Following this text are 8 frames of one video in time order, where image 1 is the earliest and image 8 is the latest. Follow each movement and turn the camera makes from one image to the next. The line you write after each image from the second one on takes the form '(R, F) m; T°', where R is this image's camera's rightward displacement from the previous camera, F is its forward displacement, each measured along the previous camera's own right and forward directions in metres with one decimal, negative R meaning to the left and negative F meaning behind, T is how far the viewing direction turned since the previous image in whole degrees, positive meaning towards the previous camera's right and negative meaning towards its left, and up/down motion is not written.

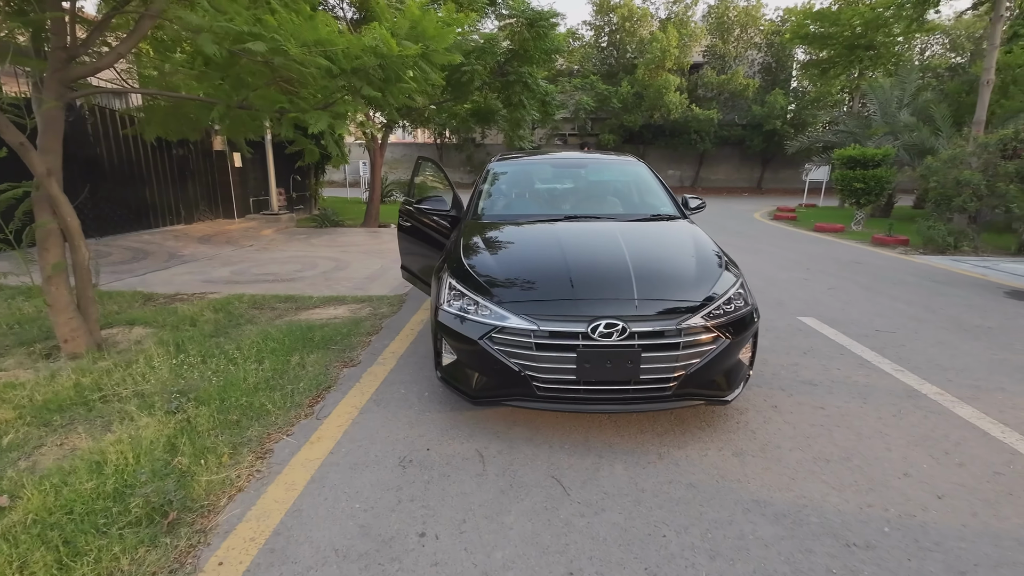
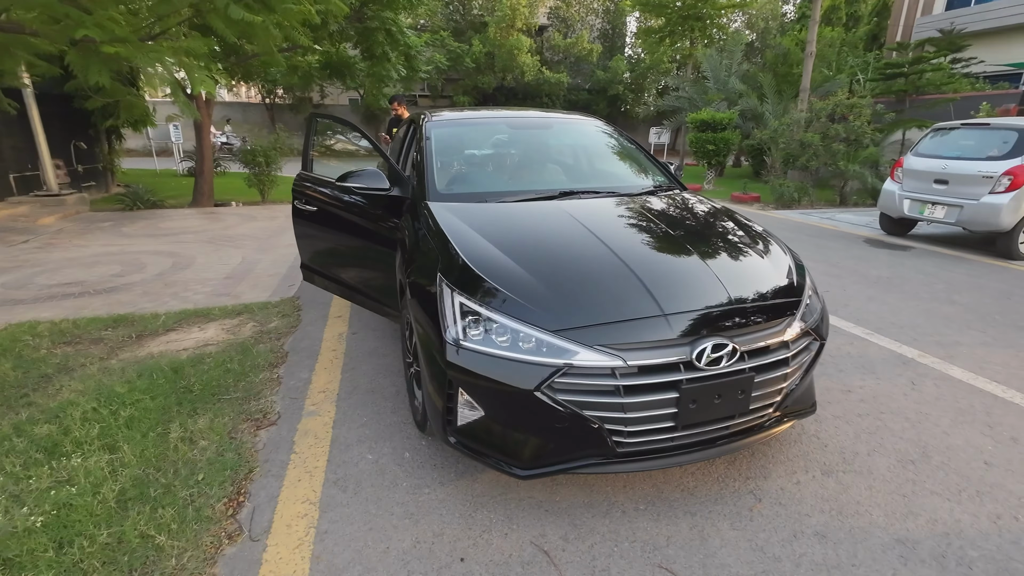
(-0.8, +1.1) m; +17°
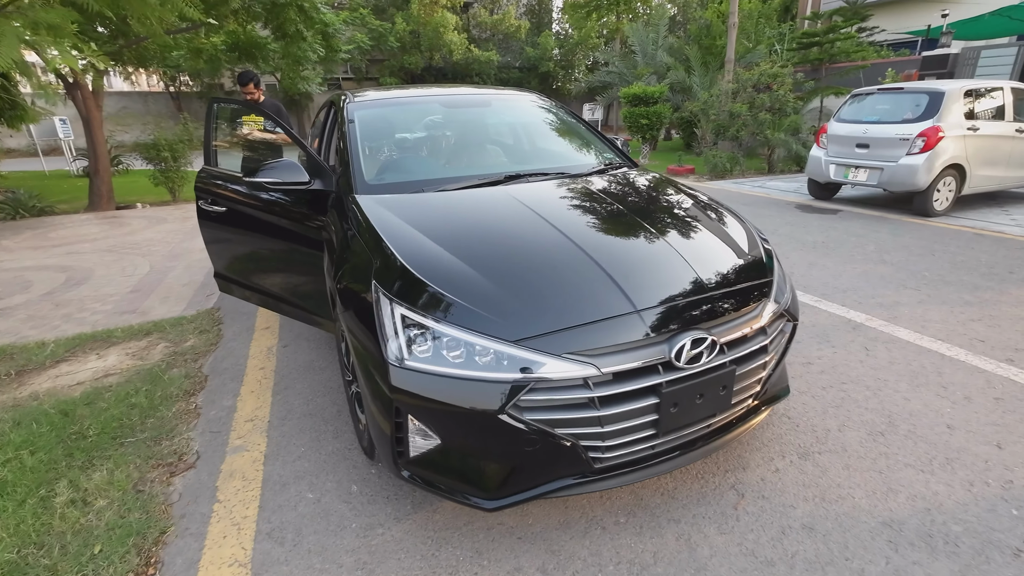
(0.0, +0.3) m; +6°
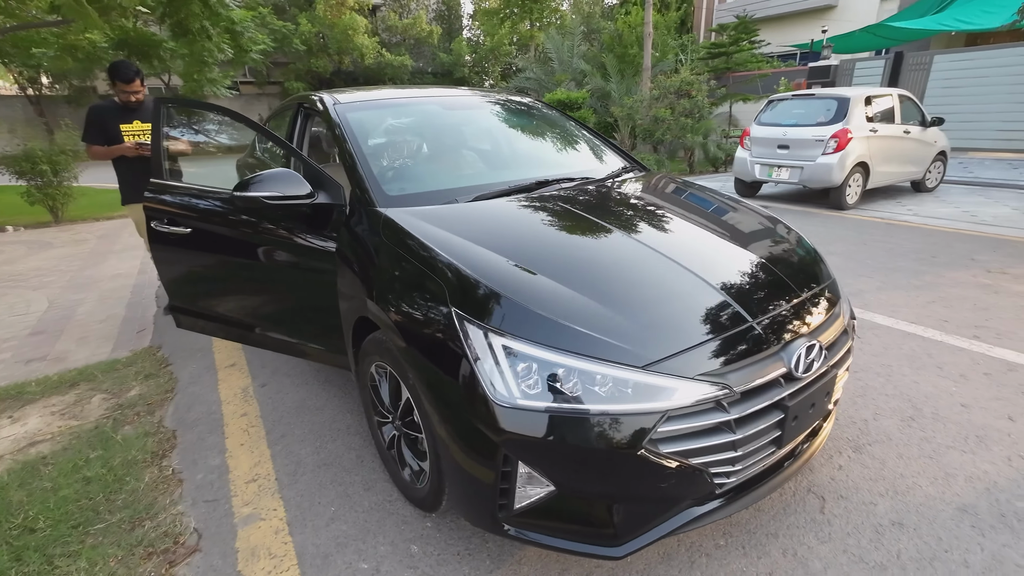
(-0.6, +0.3) m; +10°
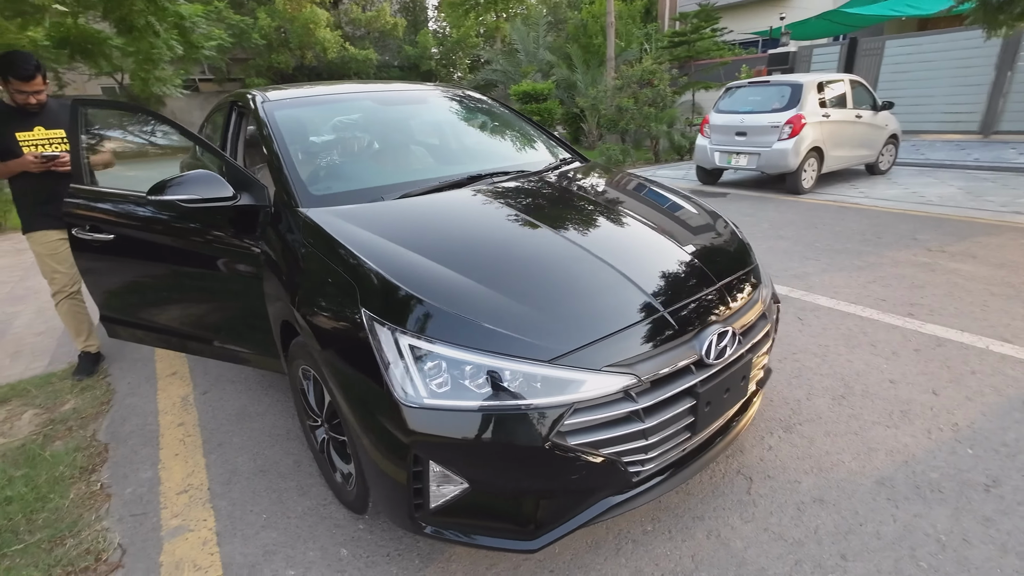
(+0.2, 0.0) m; +2°
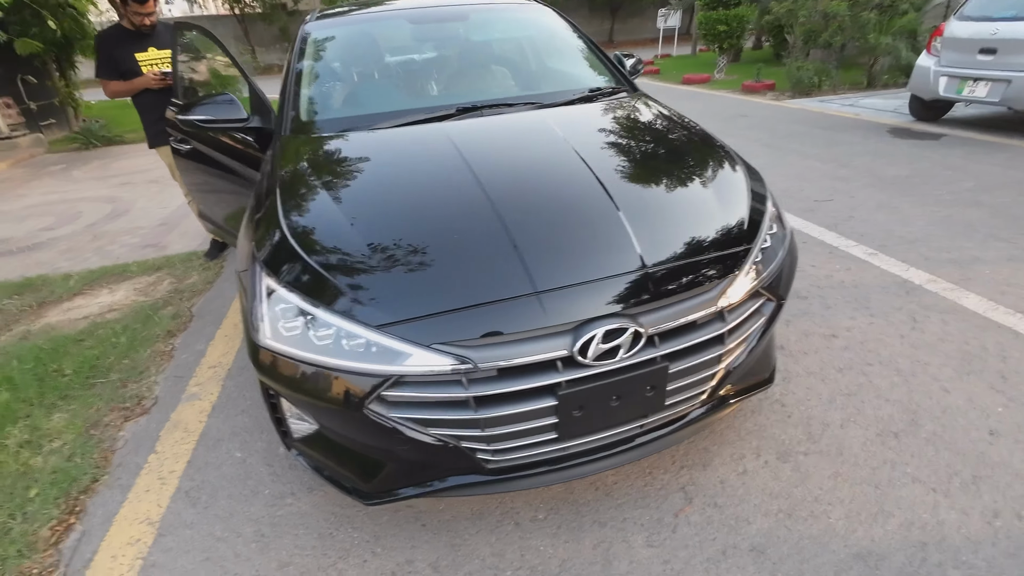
(+0.9, +0.3) m; -19°
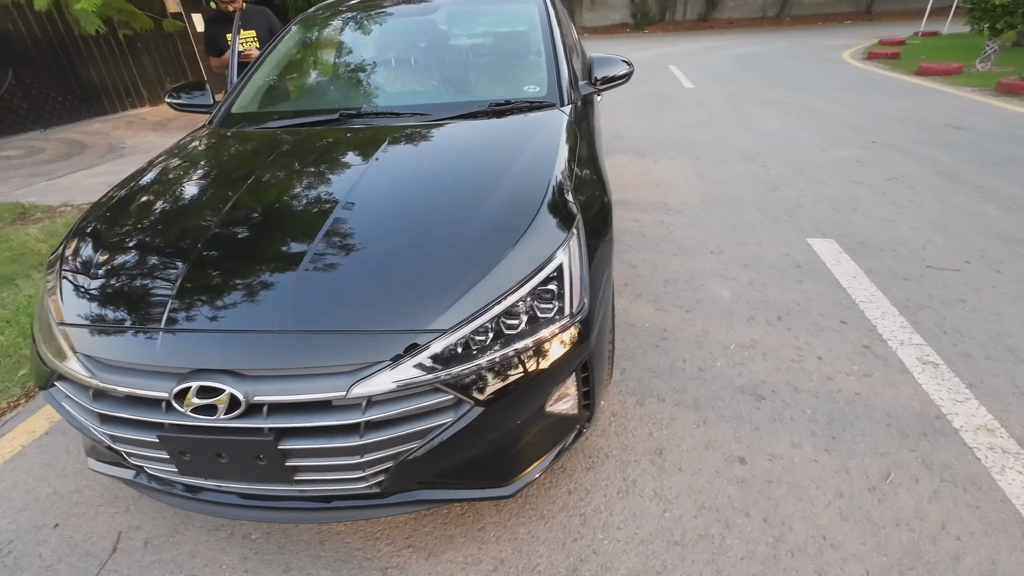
(+1.5, +0.5) m; -21°
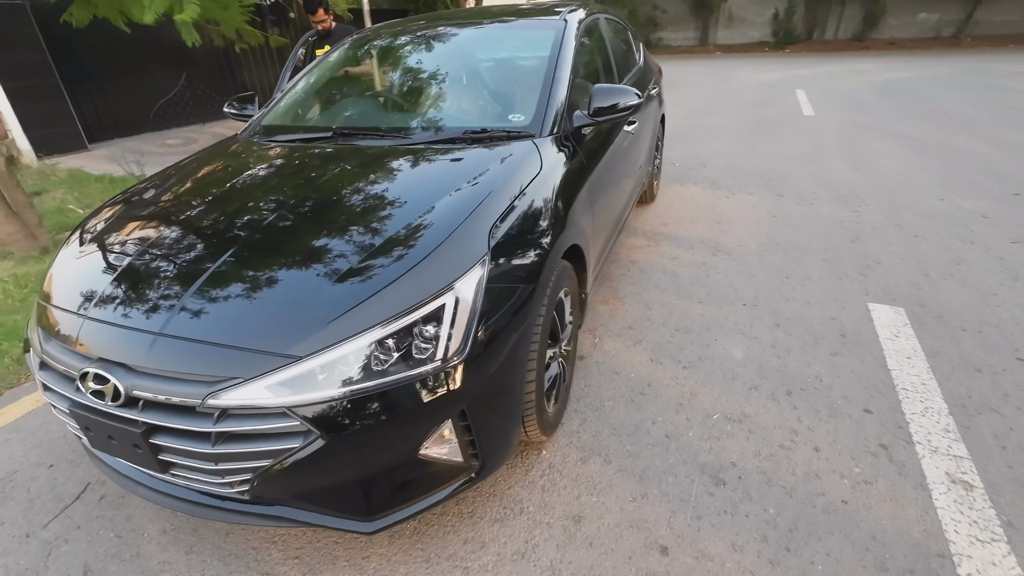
(+0.7, +0.1) m; -12°
